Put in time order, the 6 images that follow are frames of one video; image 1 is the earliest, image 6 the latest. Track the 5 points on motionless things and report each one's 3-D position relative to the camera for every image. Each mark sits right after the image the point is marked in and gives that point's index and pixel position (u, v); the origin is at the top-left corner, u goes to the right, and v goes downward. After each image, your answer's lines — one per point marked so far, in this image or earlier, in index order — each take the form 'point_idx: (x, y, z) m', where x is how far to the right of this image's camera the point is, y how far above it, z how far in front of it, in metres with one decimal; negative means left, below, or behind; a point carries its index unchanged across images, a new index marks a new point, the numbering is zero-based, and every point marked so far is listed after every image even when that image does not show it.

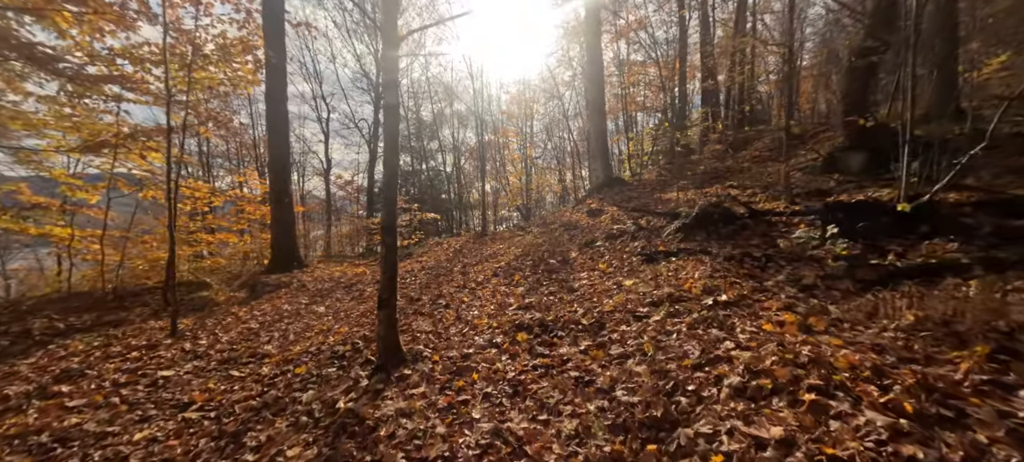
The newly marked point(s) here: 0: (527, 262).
0: (+0.3, -0.7, +8.7) m
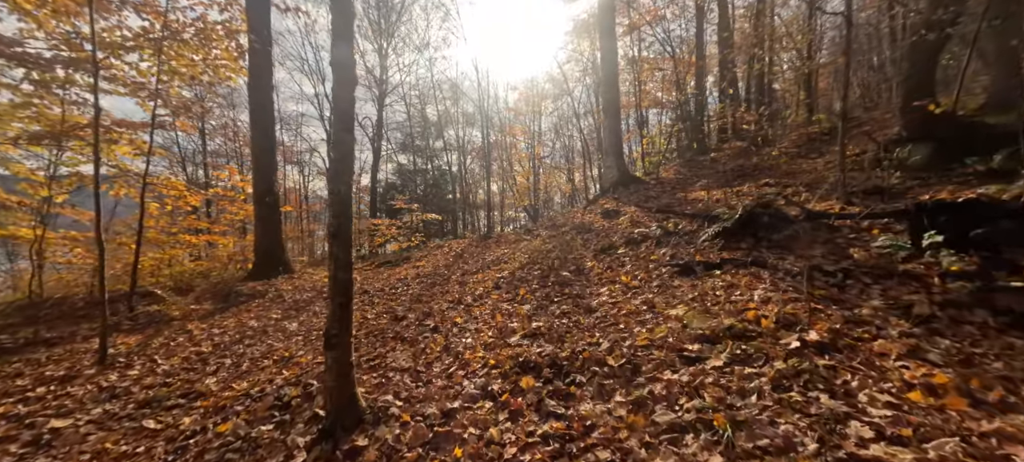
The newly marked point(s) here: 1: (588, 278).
0: (+0.4, -0.7, +7.4) m
1: (+1.3, -0.8, +7.0) m
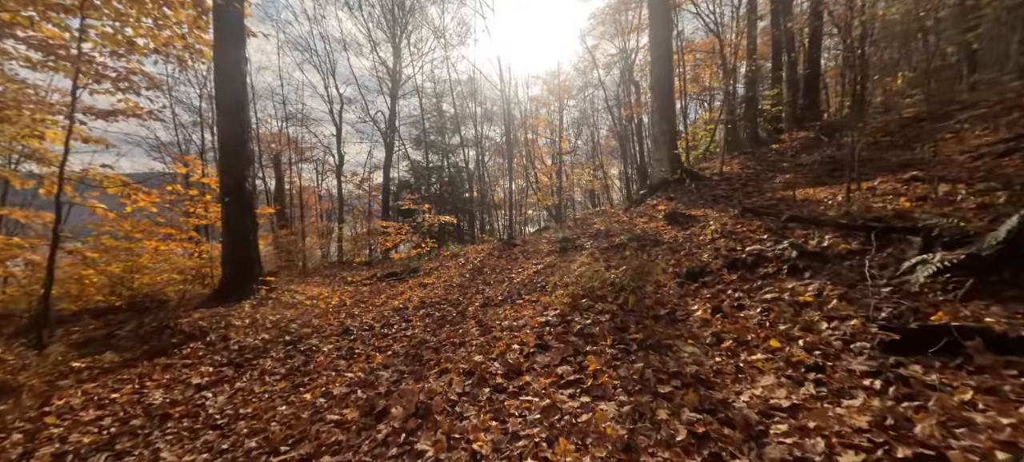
0: (+1.0, -1.0, +4.6) m
1: (+1.9, -1.0, +4.2) m
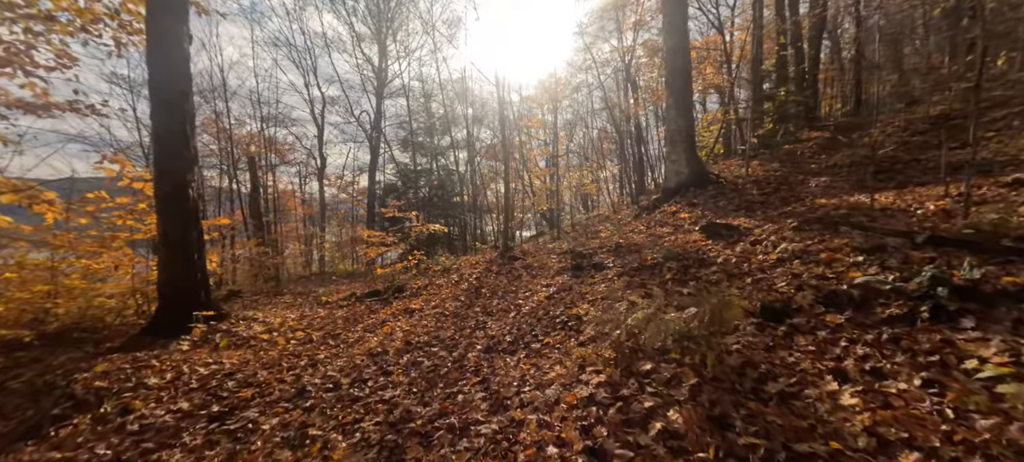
0: (+1.2, -1.2, +3.1) m
1: (+2.1, -1.3, +2.6) m
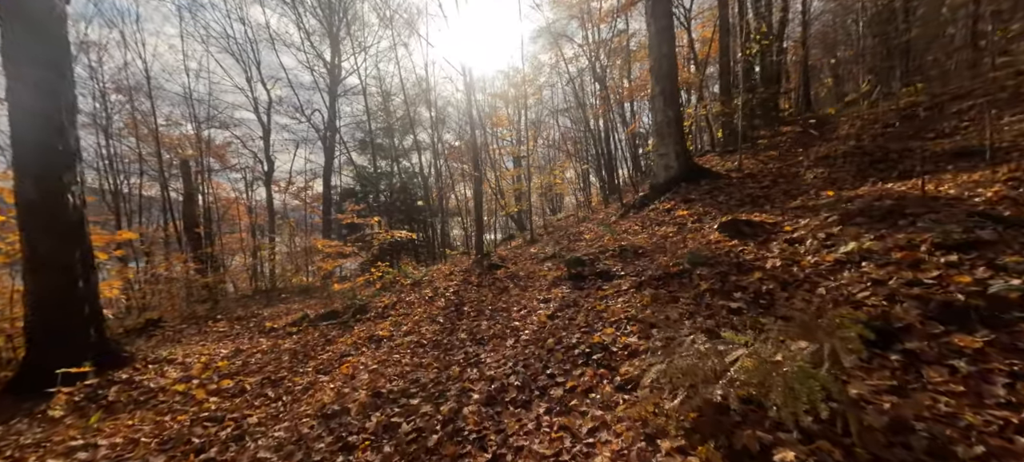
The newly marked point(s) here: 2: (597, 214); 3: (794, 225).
0: (+1.4, -1.2, +1.9) m
1: (+2.4, -1.2, +1.5) m
2: (+3.3, +0.7, +16.1) m
3: (+4.0, +0.1, +5.9) m
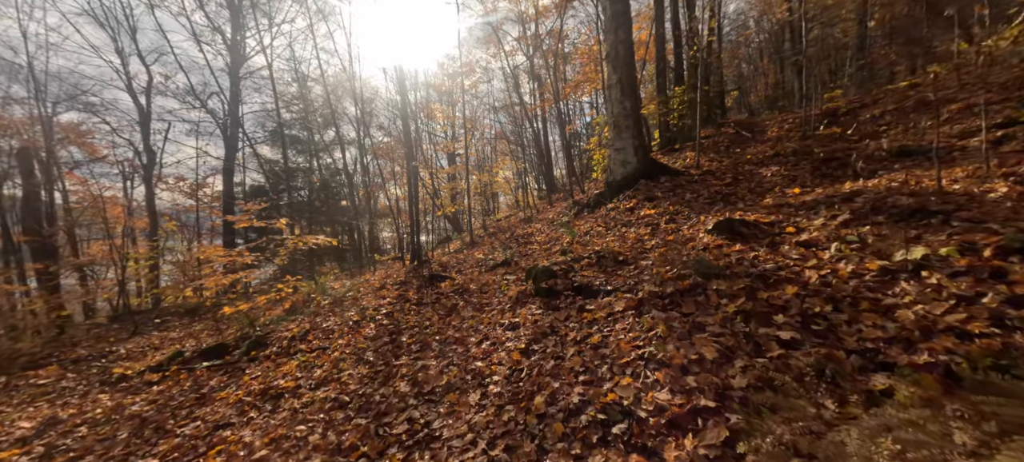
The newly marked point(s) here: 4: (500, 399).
0: (+1.6, -1.2, +0.6) m
1: (+2.6, -1.3, +0.4) m
2: (+1.1, +0.6, +15.0) m
3: (+3.5, +0.1, +5.1) m
4: (-0.1, -1.3, +3.3) m
